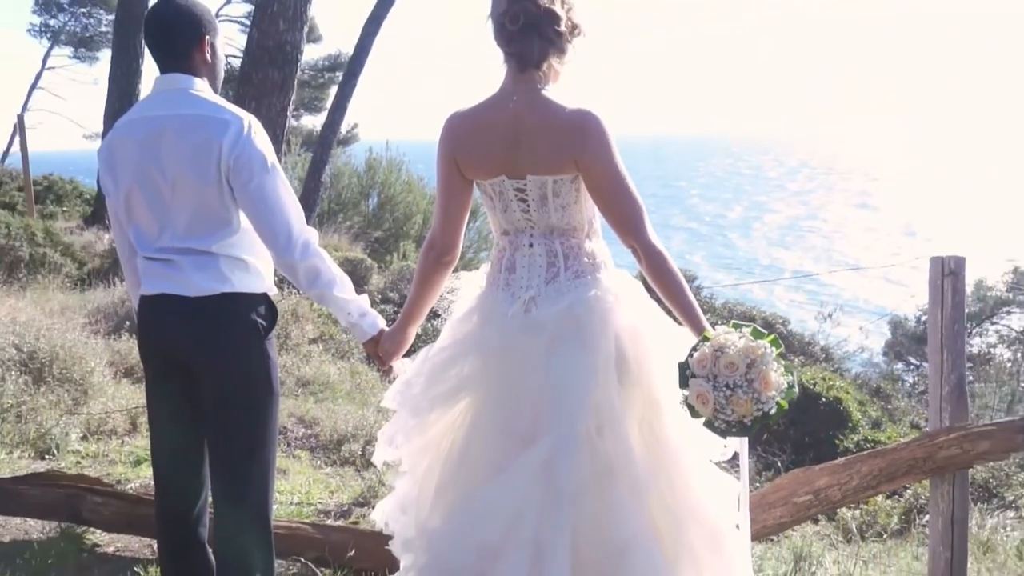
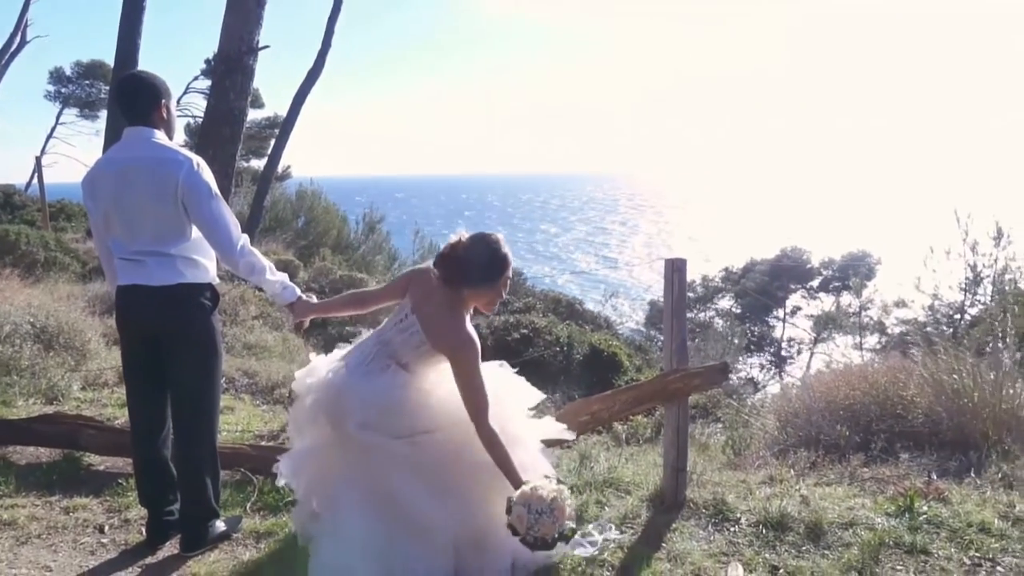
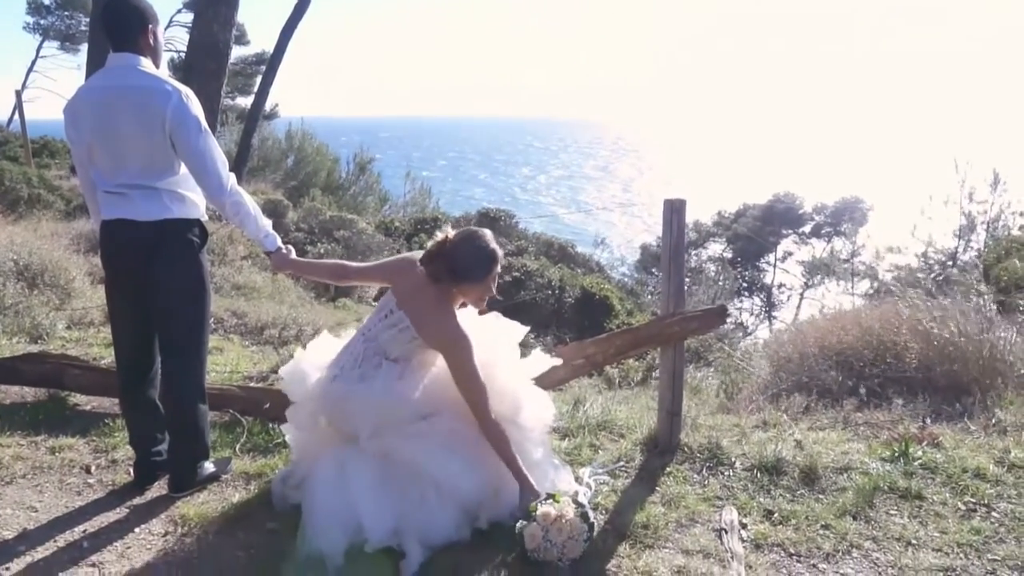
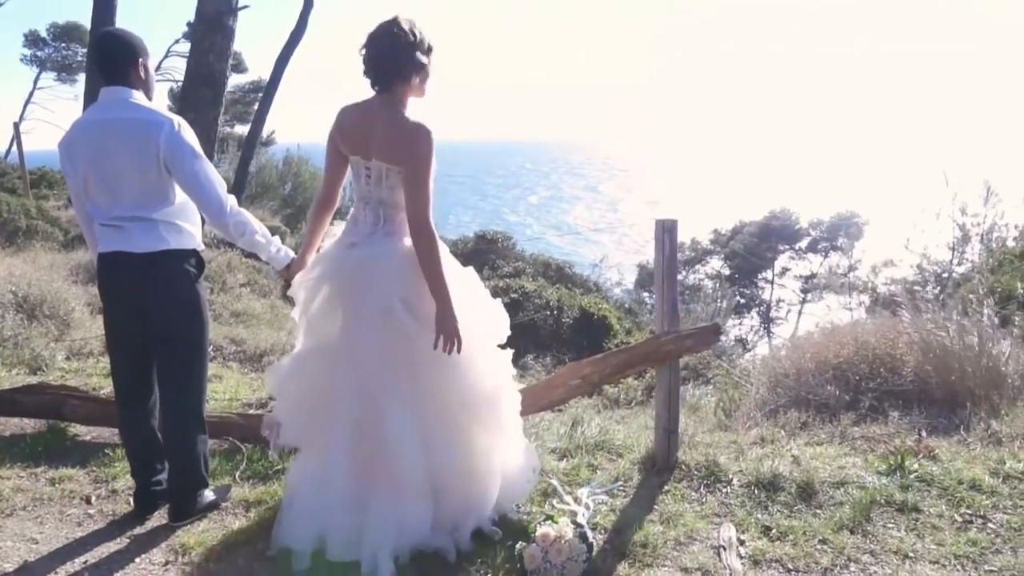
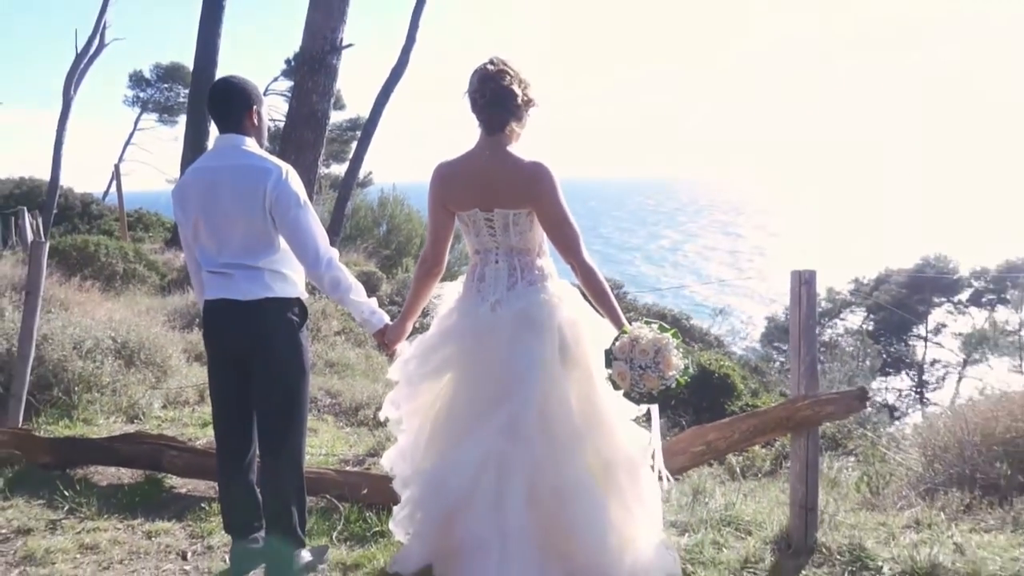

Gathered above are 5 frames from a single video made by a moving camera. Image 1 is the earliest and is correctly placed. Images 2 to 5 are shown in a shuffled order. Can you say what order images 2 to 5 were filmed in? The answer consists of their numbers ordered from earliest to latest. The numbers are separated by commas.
5, 2, 3, 4
